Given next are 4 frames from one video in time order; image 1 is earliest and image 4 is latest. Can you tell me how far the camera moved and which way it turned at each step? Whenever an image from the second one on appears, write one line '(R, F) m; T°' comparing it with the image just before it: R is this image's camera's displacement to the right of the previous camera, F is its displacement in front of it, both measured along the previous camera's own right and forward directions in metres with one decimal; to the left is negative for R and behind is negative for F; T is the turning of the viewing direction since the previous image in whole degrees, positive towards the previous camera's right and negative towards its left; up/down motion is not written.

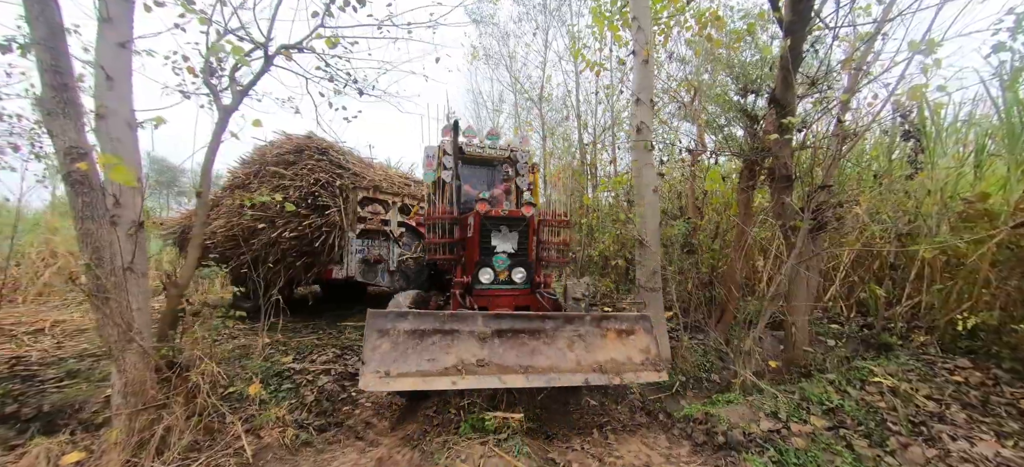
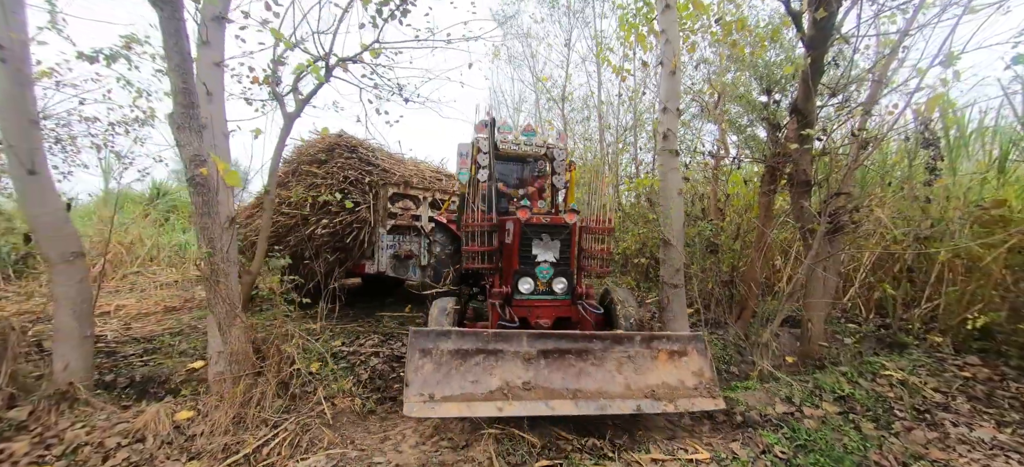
(-0.2, -0.3) m; -2°
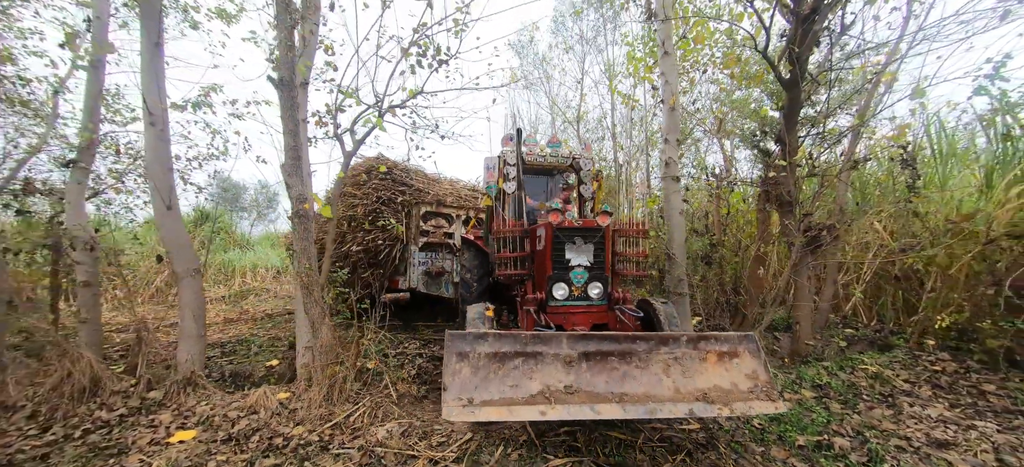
(-0.1, -0.5) m; -3°
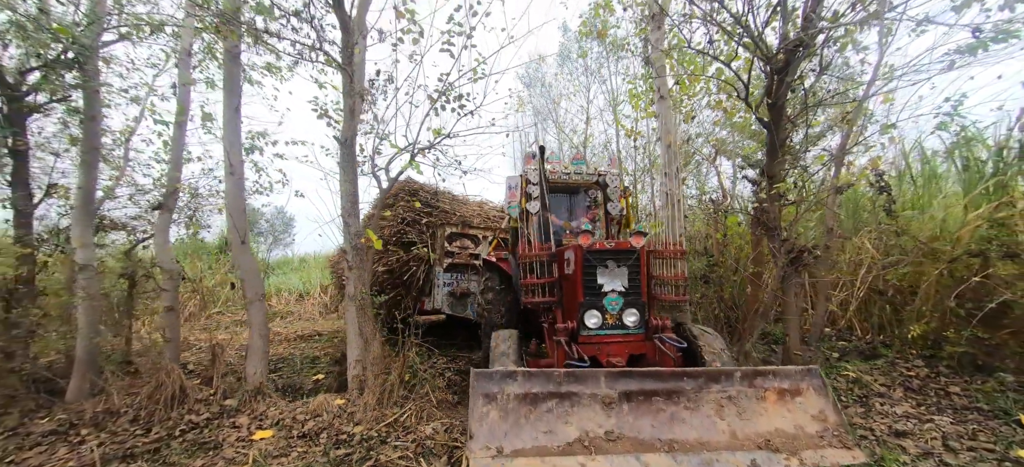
(-0.1, -0.5) m; -1°
